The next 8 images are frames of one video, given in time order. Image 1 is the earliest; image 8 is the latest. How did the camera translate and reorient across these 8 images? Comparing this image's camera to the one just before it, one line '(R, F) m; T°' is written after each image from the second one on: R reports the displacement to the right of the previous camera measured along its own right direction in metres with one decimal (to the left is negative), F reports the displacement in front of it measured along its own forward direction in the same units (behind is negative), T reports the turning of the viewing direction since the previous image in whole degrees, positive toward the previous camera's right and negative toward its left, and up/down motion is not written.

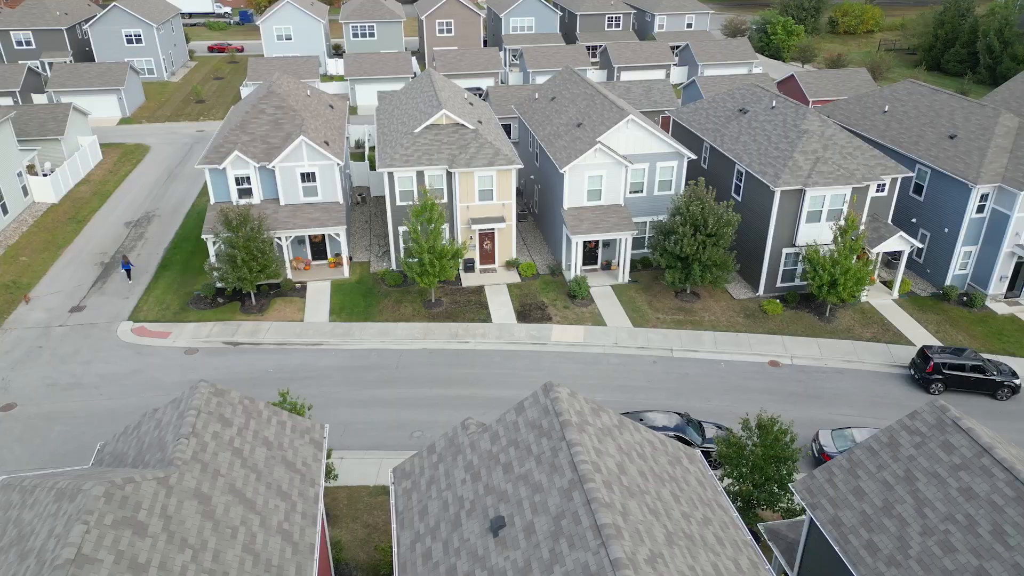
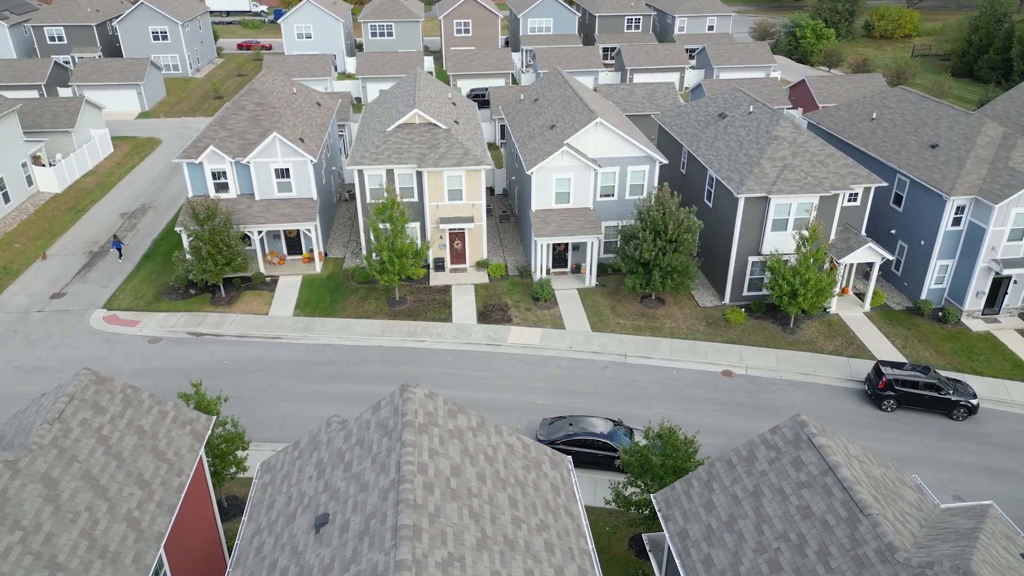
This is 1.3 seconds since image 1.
(+3.4, +0.1) m; -3°
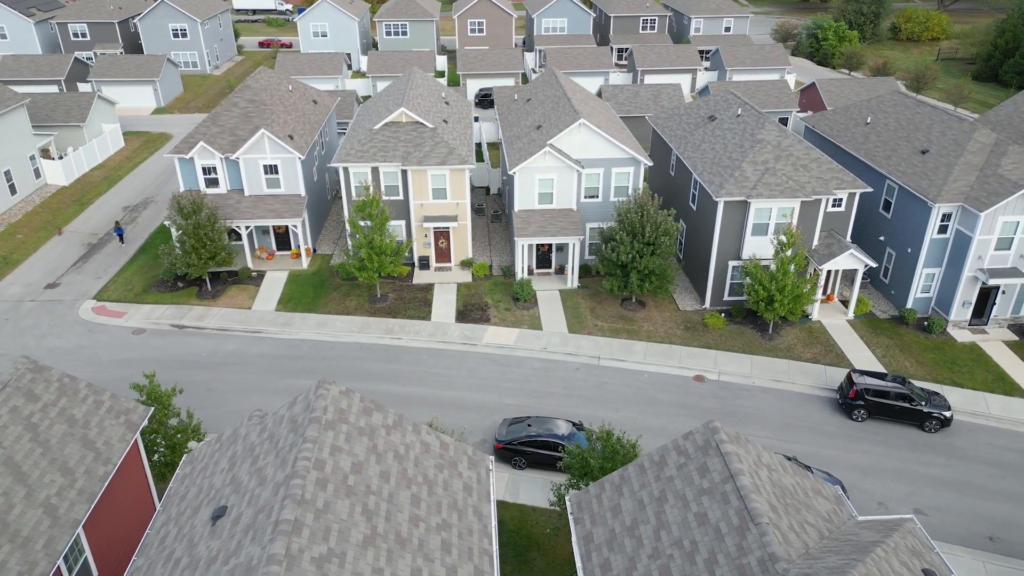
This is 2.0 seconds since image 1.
(+2.1, 0.0) m; -2°
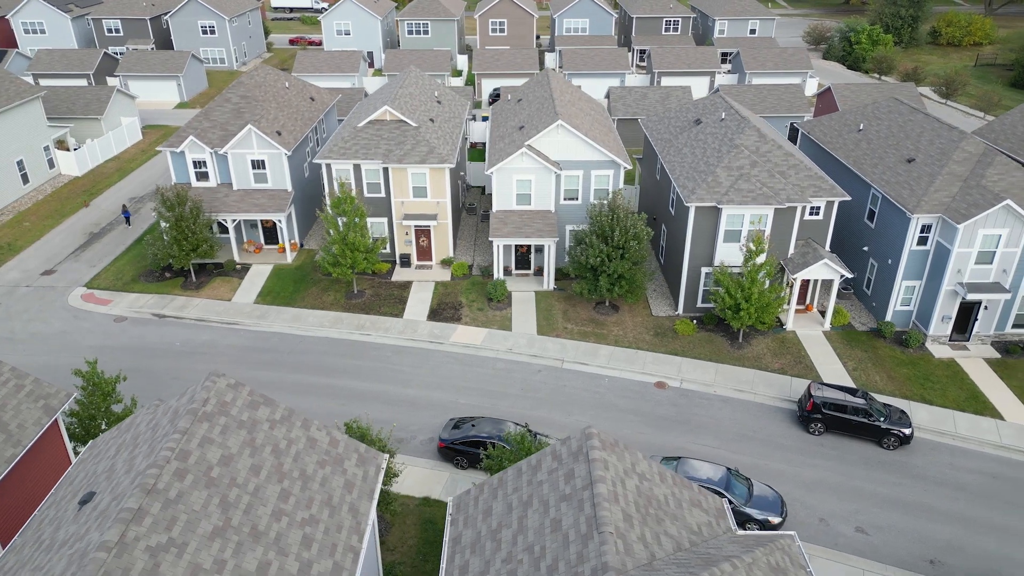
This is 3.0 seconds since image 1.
(+2.9, +0.1) m; -3°
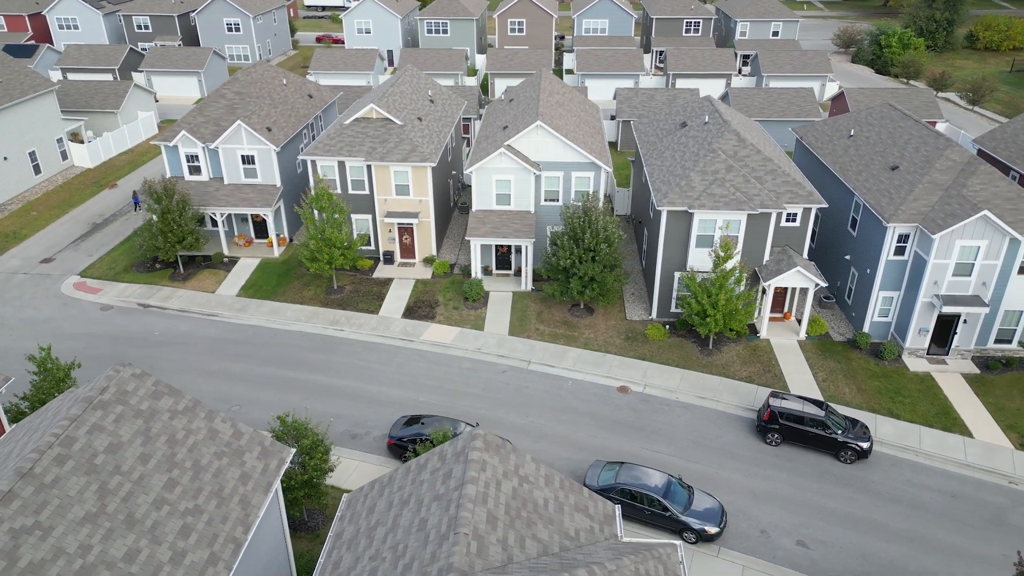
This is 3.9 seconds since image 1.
(+2.7, +0.1) m; -3°
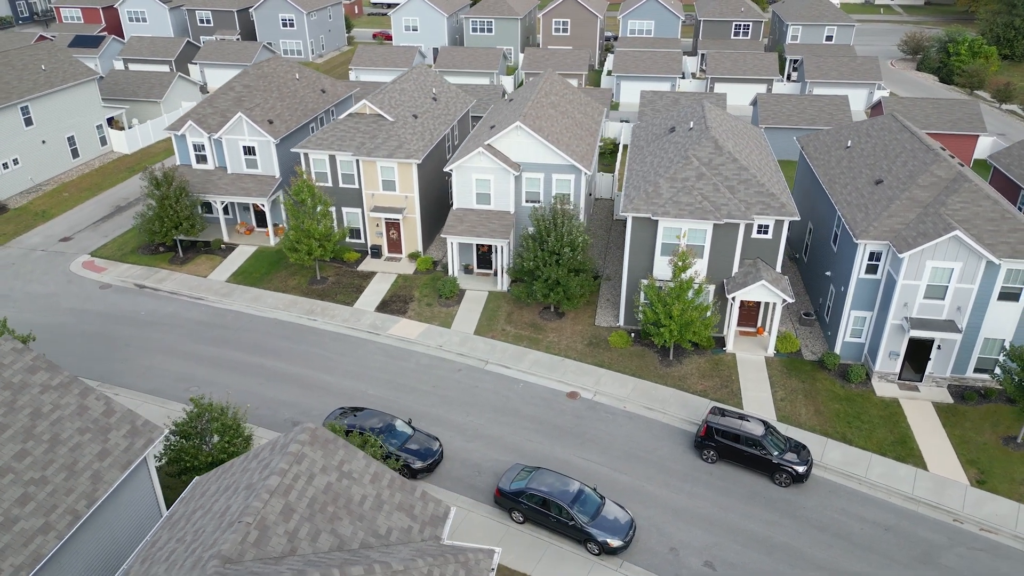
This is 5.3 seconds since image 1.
(+4.3, +0.2) m; -6°
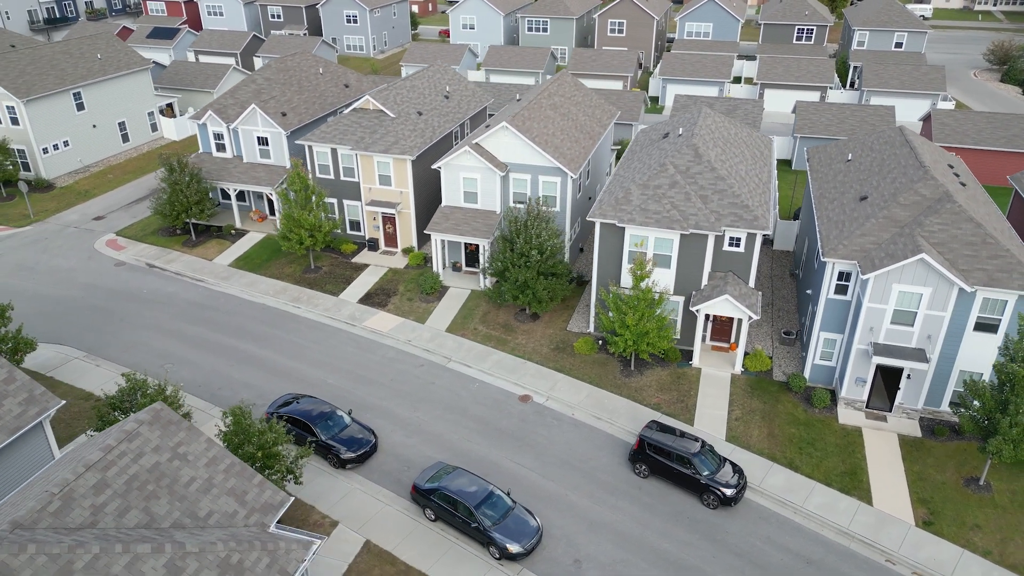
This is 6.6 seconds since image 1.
(+4.5, +0.3) m; -6°
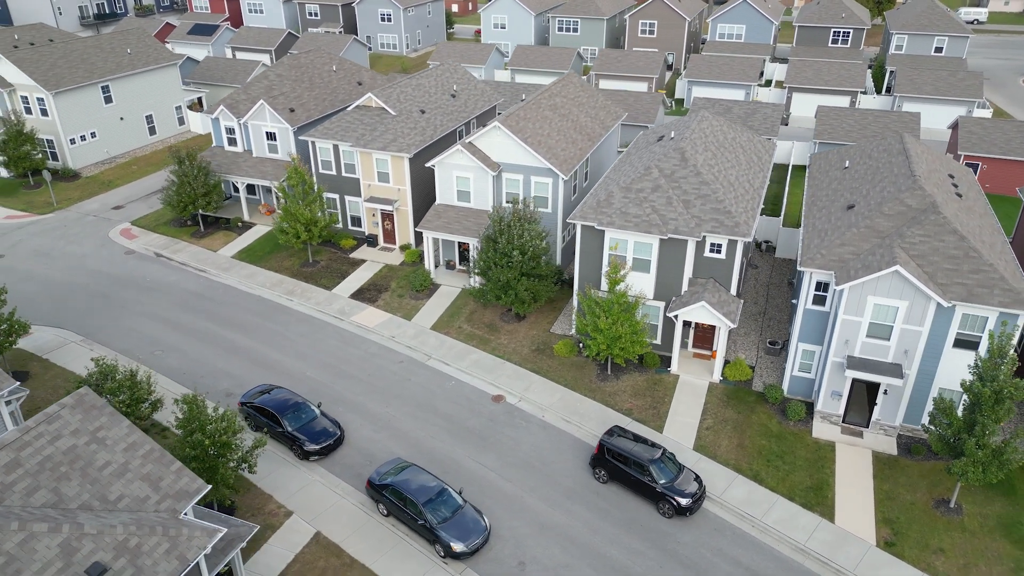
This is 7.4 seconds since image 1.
(+2.5, +0.1) m; -4°
